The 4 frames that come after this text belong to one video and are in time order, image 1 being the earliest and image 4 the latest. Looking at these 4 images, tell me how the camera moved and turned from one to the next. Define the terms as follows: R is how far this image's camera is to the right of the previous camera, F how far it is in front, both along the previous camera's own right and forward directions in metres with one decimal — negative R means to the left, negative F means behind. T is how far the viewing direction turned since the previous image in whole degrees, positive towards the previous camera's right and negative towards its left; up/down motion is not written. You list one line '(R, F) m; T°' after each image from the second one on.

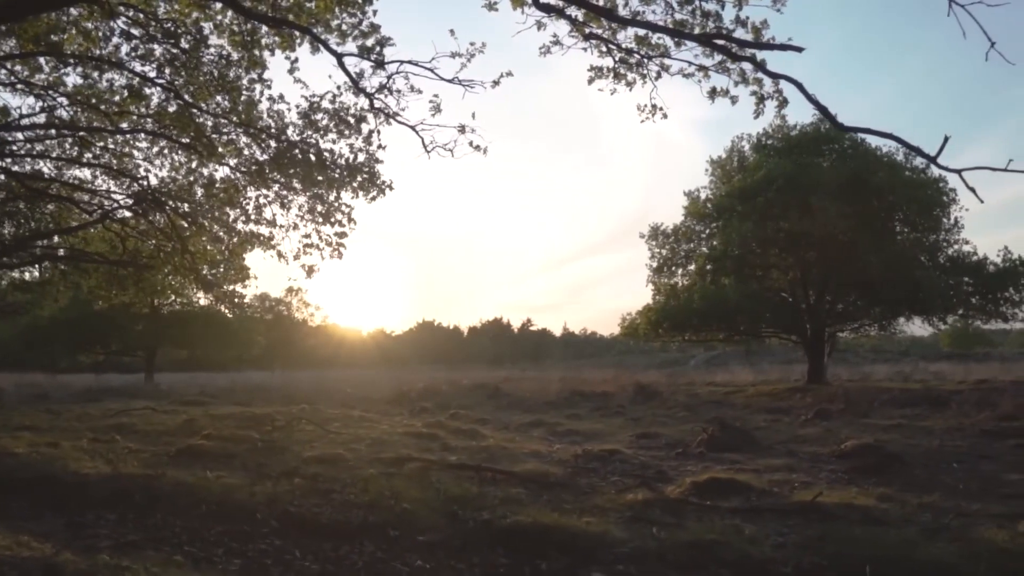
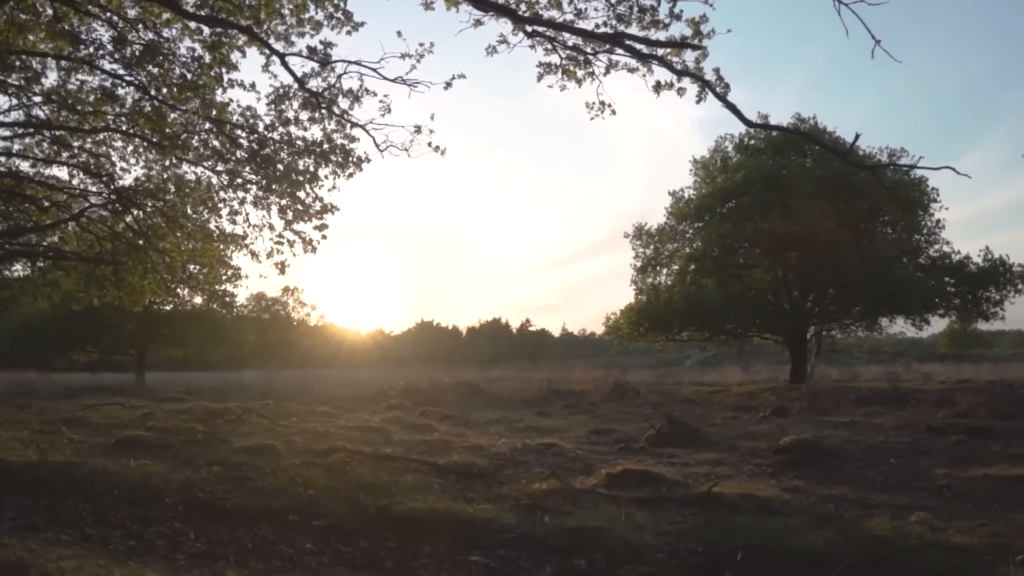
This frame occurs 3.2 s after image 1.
(+1.1, -0.2) m; -1°
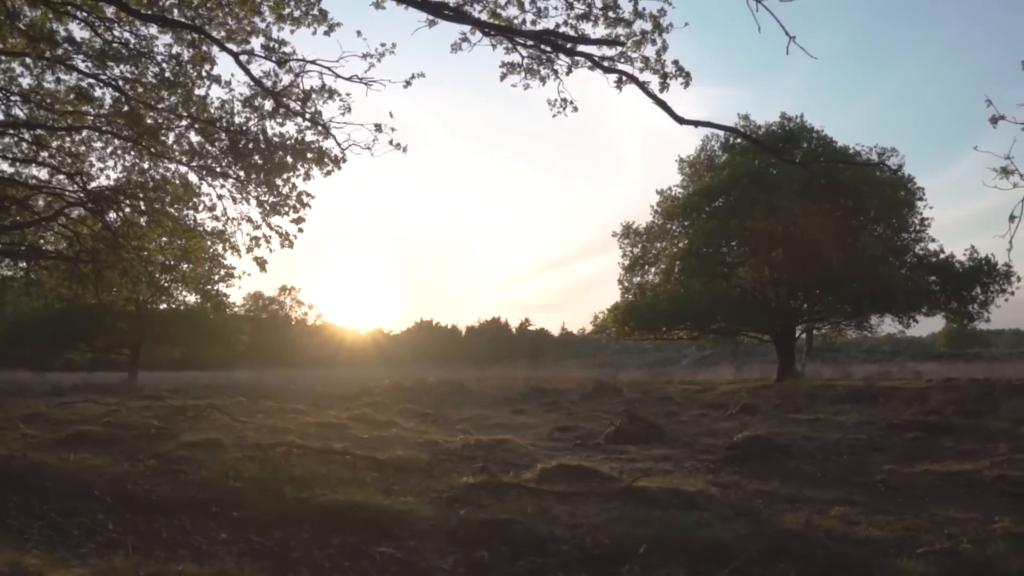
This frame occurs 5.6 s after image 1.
(+0.9, -0.1) m; -1°
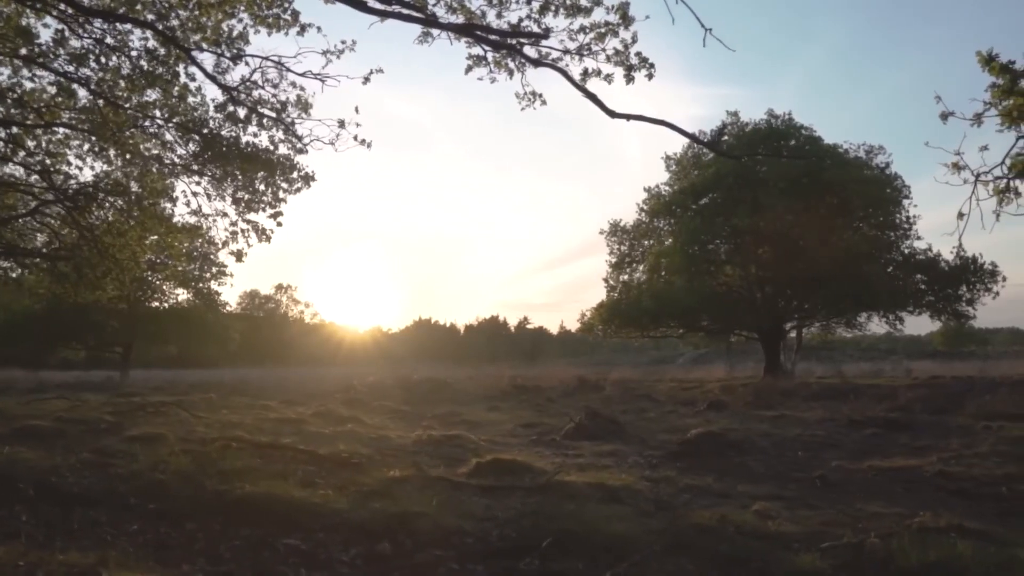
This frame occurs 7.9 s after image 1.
(+0.9, 0.0) m; -1°
